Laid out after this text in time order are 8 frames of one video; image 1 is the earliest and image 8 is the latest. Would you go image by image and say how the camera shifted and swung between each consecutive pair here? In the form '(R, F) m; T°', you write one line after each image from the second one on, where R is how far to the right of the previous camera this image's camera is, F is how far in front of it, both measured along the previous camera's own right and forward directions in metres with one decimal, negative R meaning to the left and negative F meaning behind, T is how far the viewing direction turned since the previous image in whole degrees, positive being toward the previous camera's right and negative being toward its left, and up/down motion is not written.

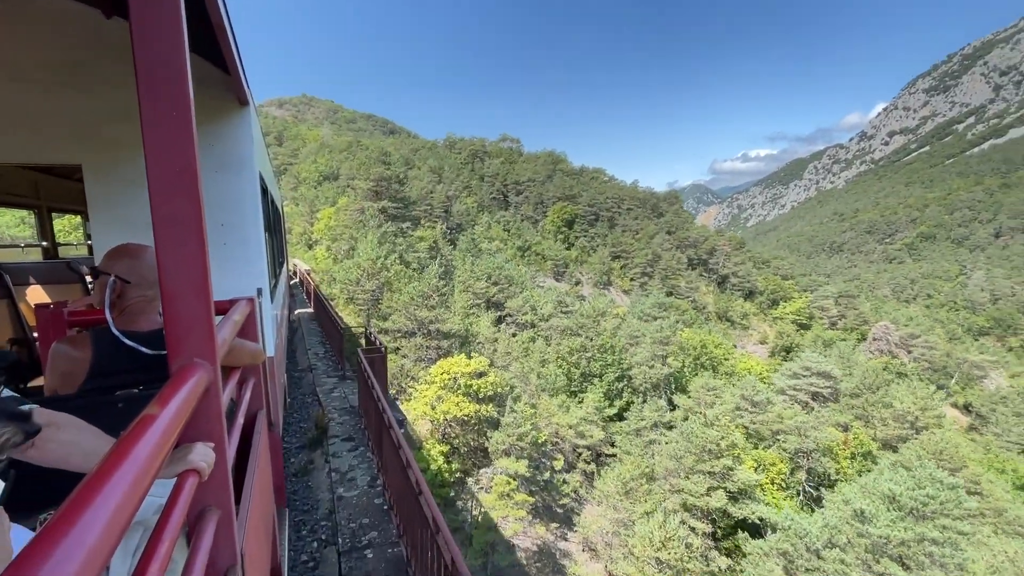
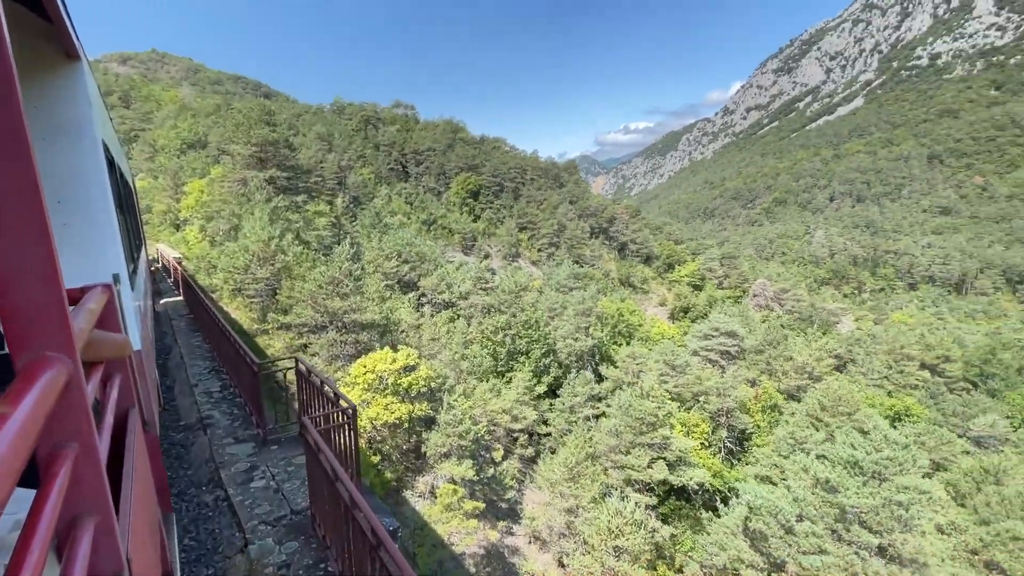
(-1.2, +2.6) m; +12°
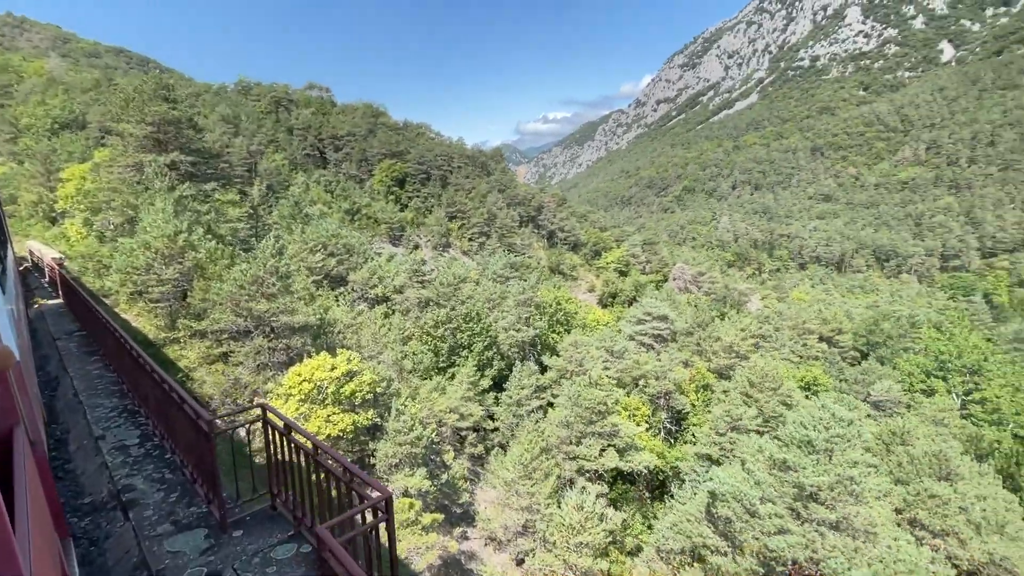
(-0.9, +1.1) m; +9°
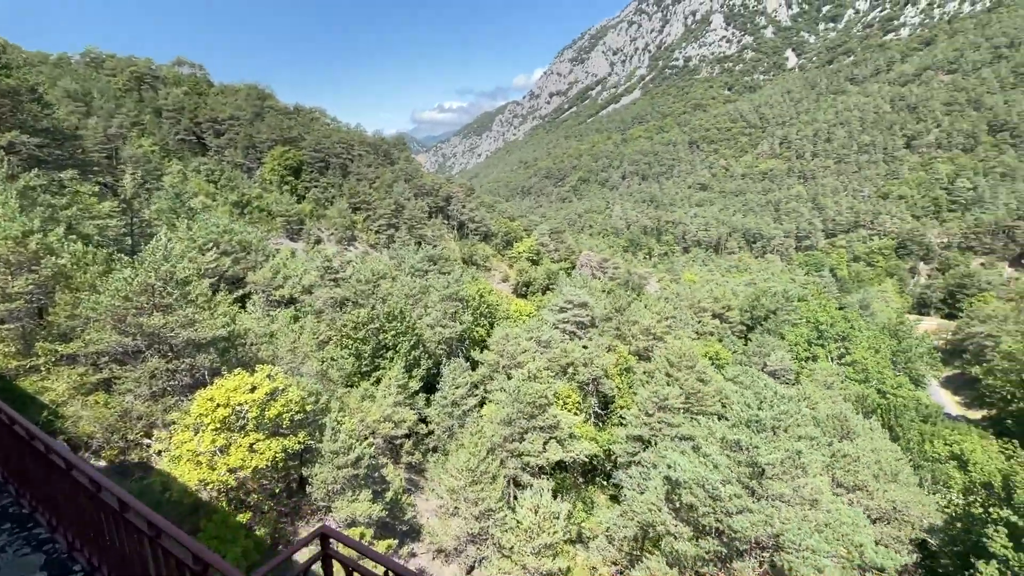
(-1.4, +1.2) m; +12°
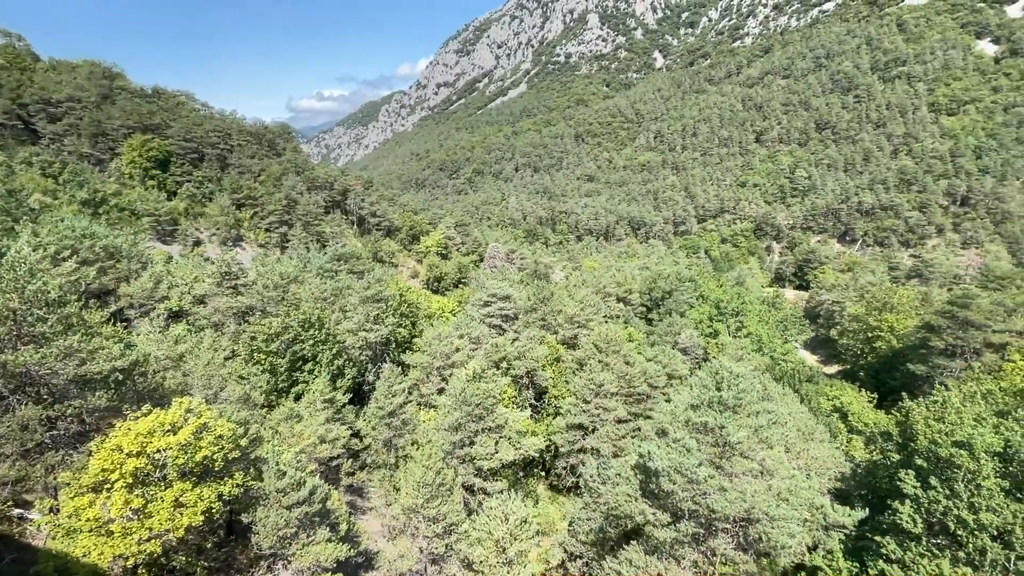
(-2.0, +1.2) m; +12°
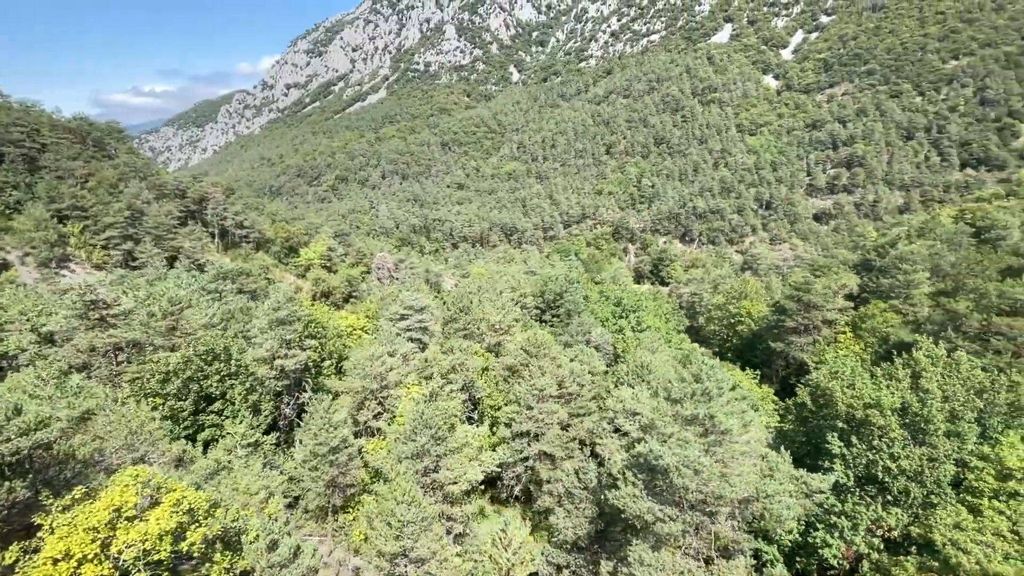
(-3.9, +1.4) m; +16°
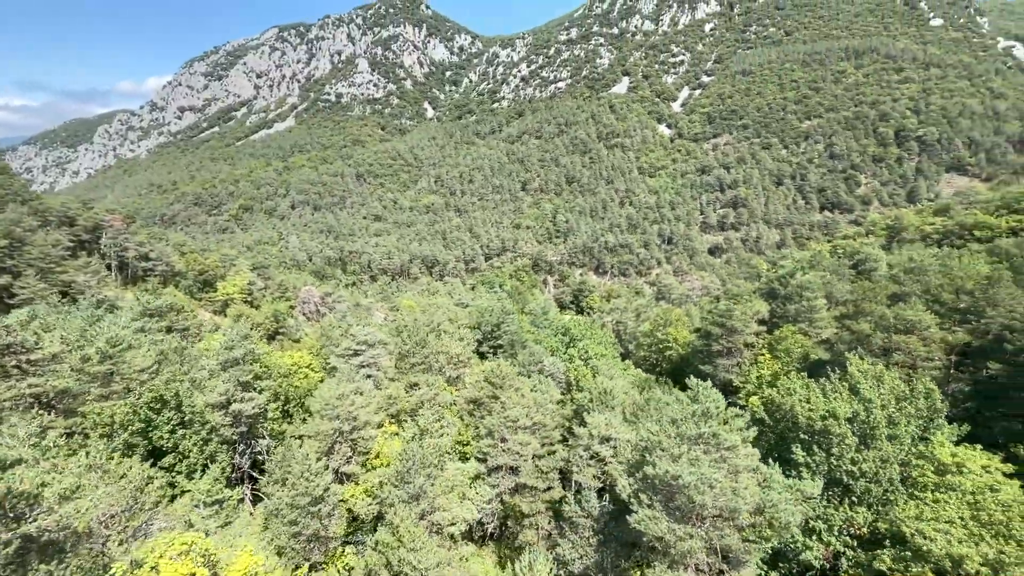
(-3.5, +0.2) m; +10°
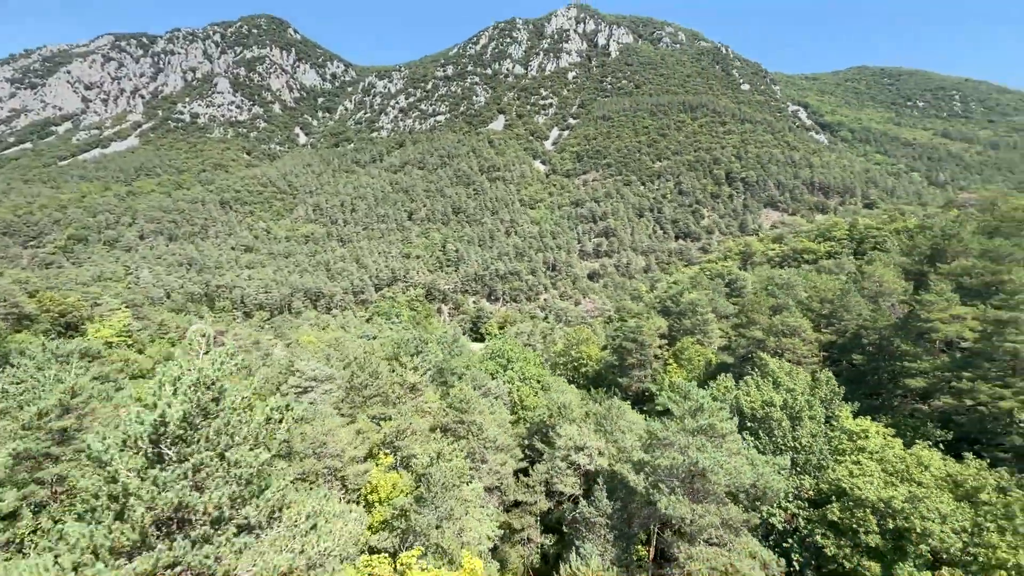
(-5.7, -0.8) m; +14°
